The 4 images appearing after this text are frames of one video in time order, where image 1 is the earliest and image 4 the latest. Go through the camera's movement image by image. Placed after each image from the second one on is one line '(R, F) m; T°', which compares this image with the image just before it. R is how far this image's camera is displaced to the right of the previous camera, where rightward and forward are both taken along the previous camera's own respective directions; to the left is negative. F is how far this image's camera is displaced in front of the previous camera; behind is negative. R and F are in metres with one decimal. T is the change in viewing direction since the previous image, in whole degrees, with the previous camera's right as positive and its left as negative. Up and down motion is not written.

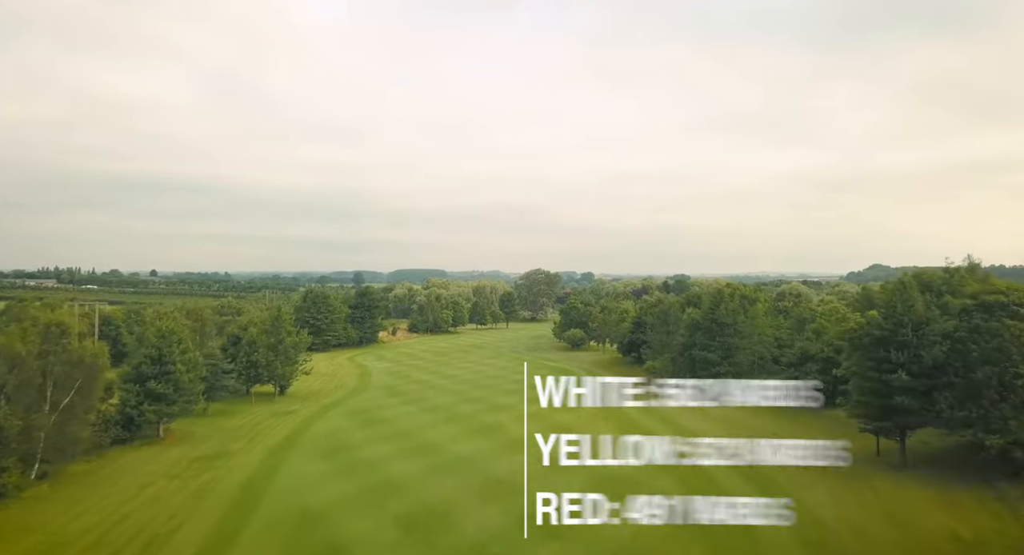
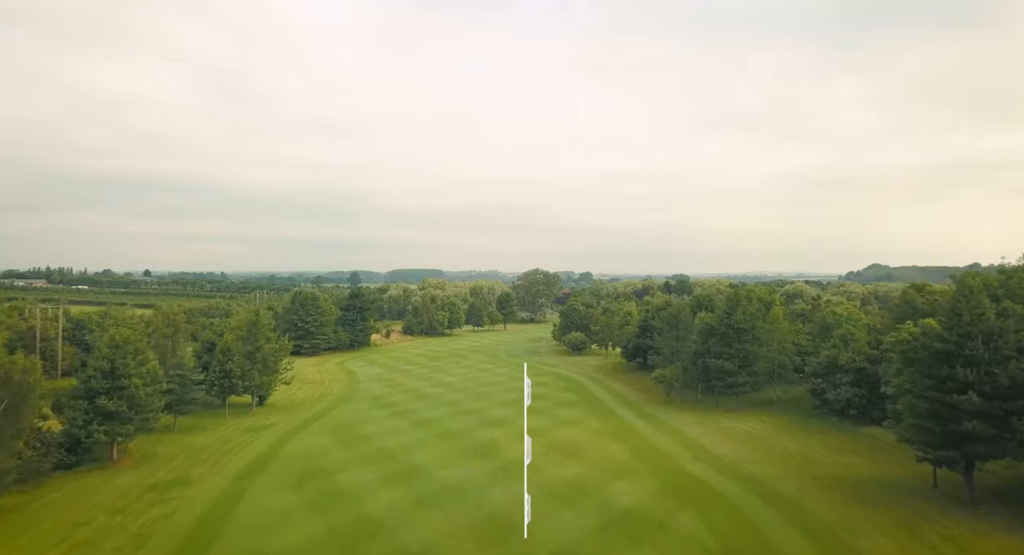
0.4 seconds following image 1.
(0.0, +3.4) m; 0°
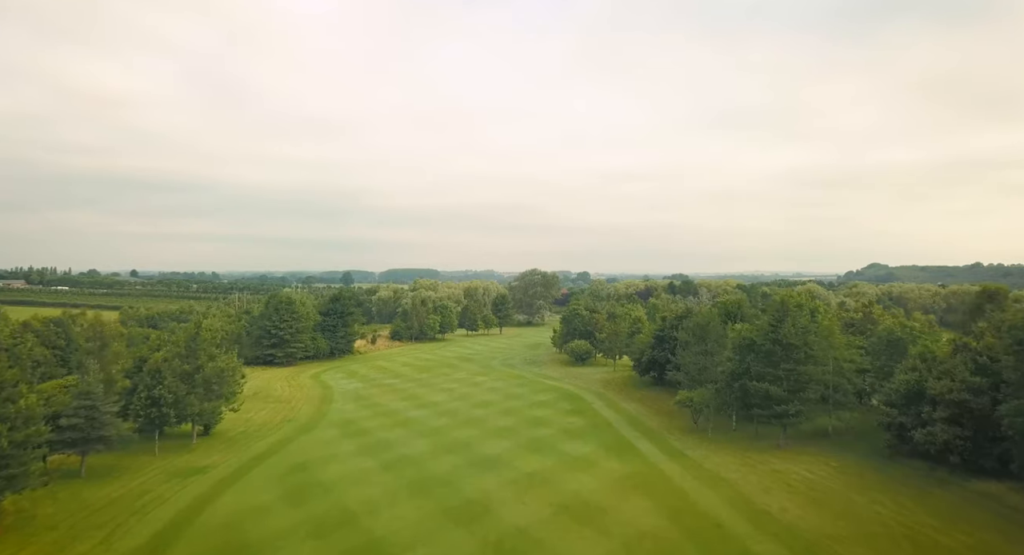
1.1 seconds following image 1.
(0.0, +7.1) m; 0°
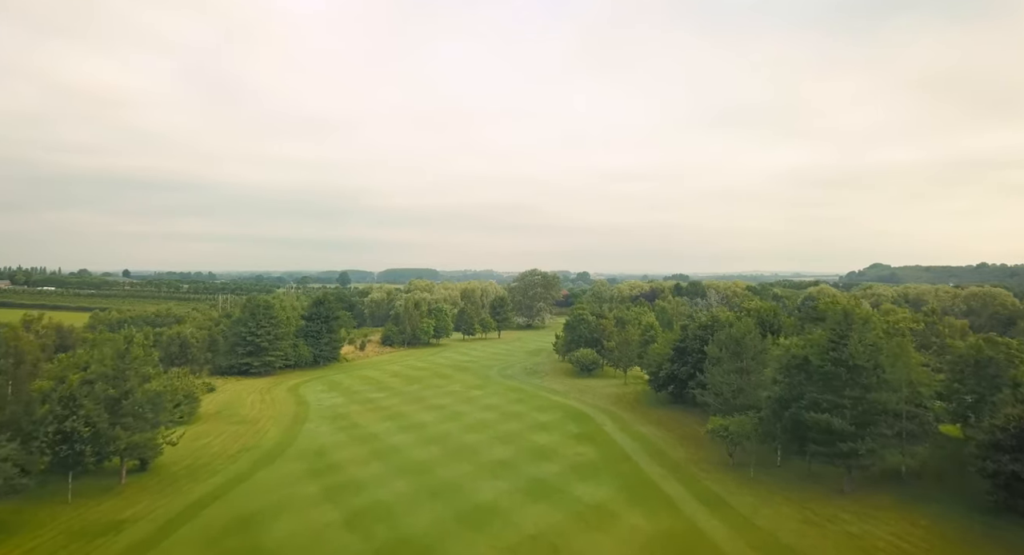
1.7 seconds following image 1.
(0.0, +5.9) m; 0°
